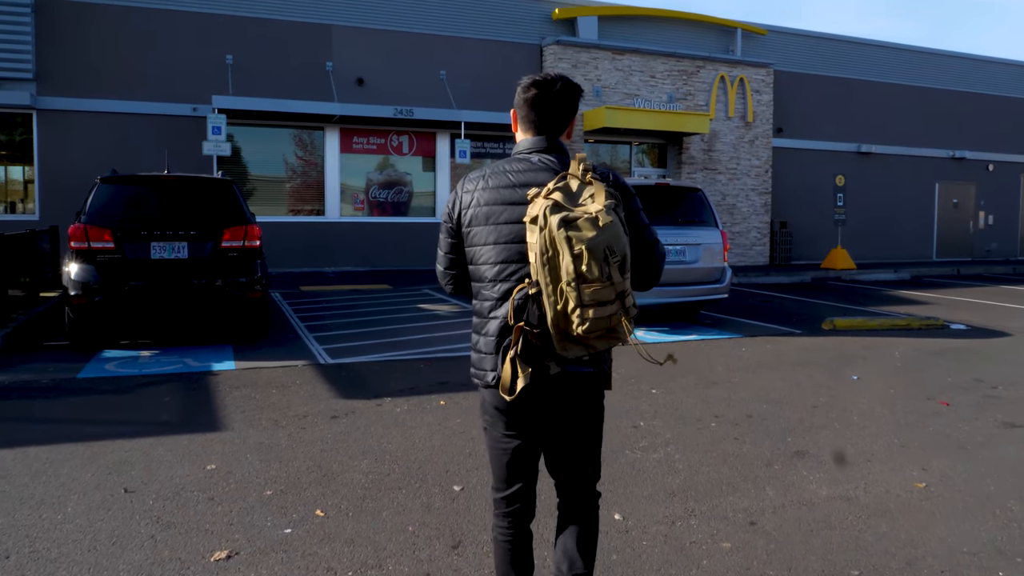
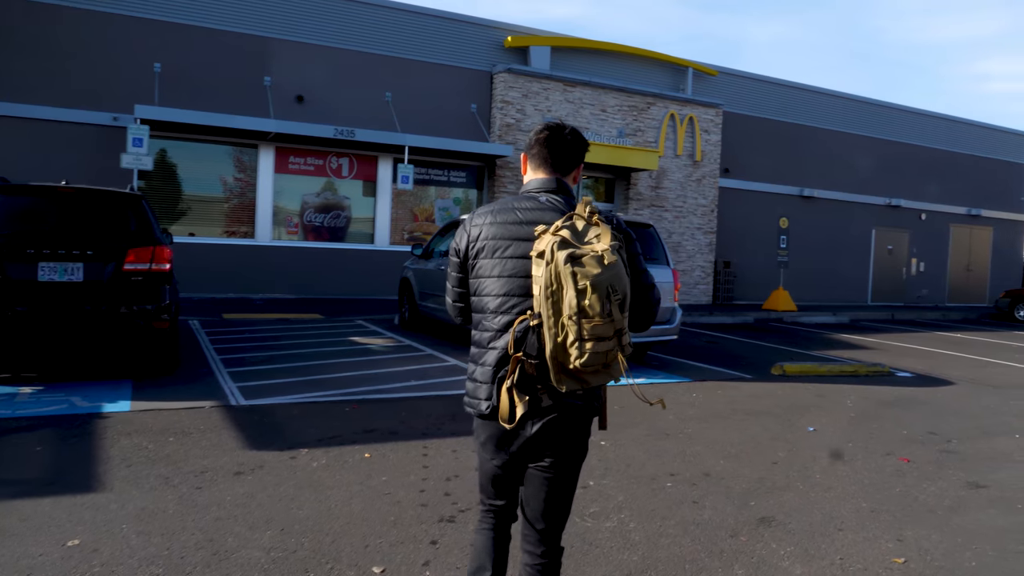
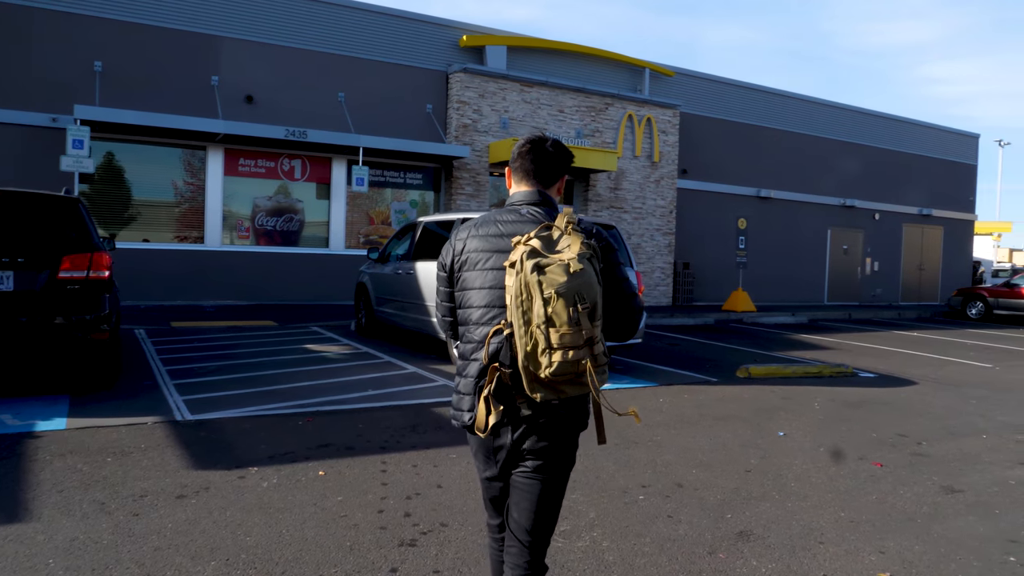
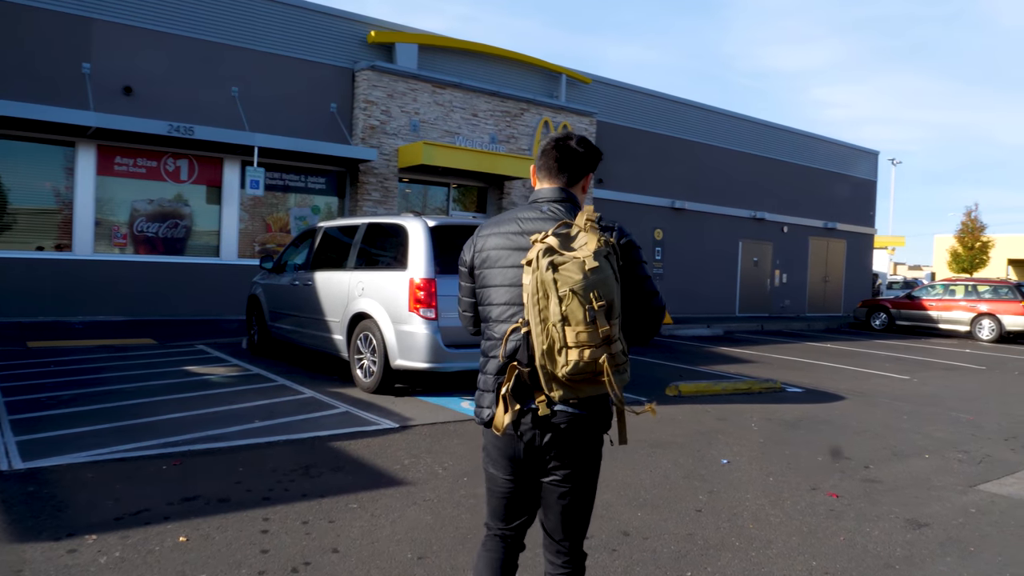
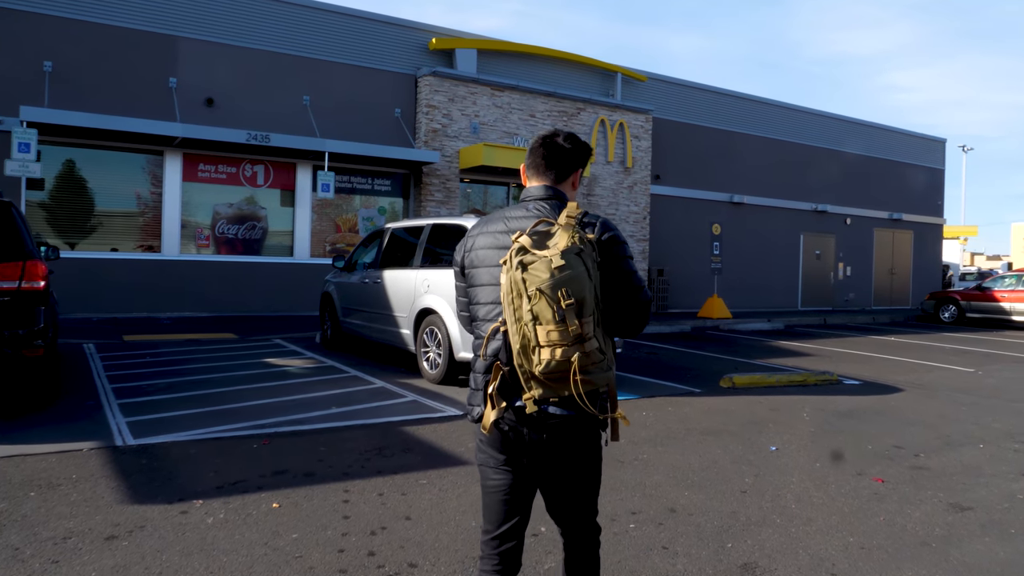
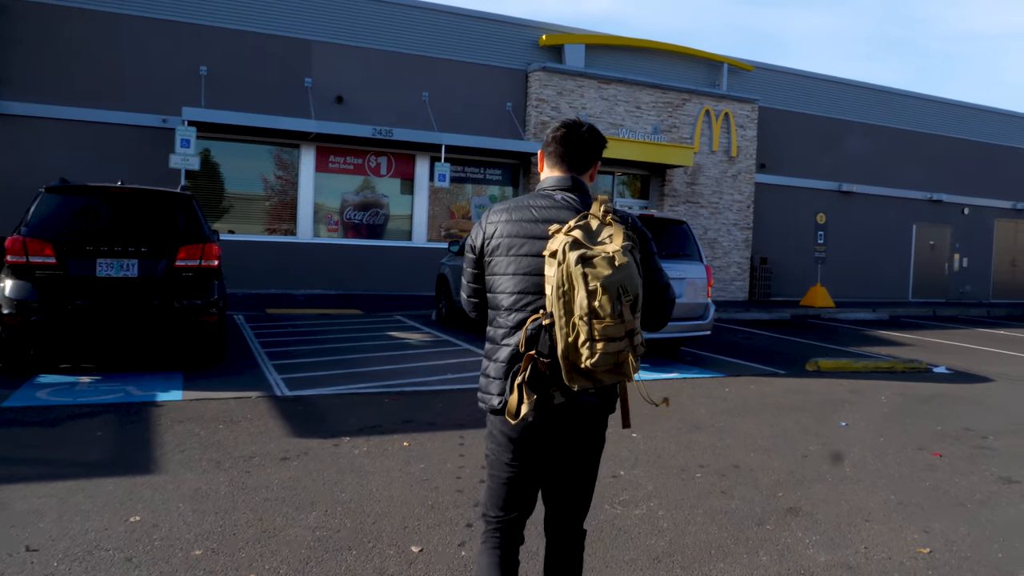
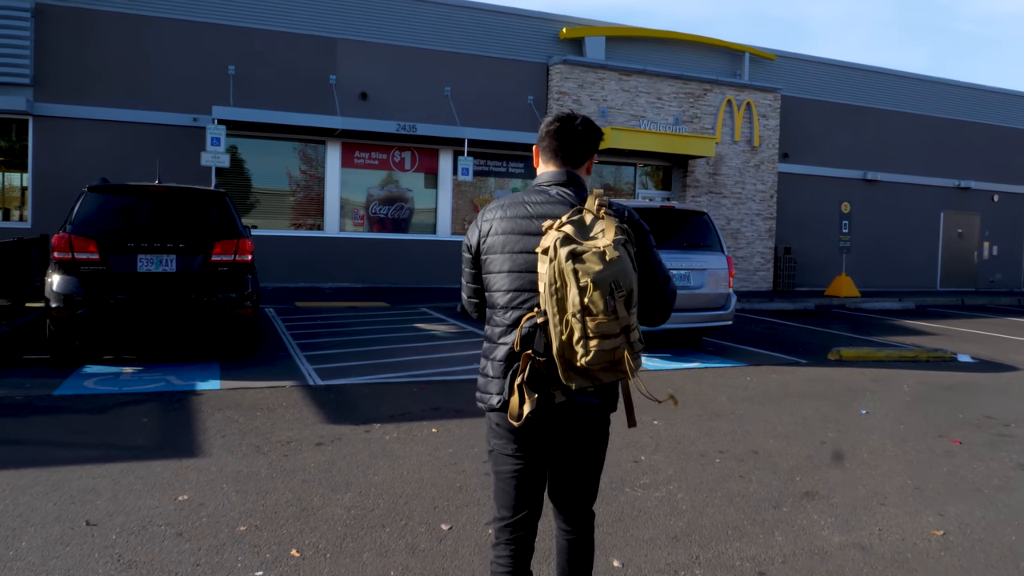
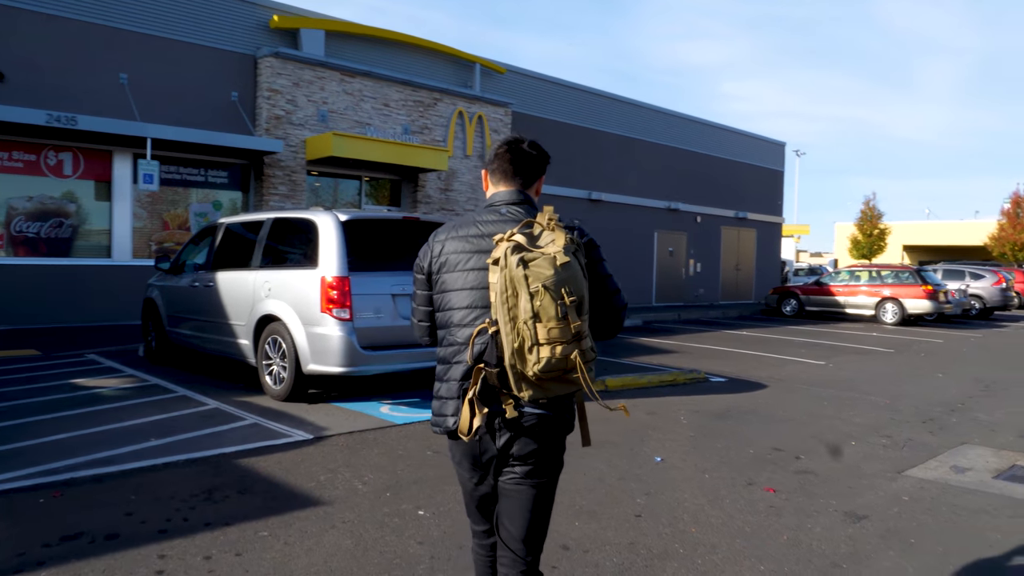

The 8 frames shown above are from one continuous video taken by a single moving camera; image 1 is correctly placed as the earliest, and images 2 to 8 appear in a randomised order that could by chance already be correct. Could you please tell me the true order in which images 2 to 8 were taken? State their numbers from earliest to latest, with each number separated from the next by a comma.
7, 6, 2, 3, 5, 4, 8
